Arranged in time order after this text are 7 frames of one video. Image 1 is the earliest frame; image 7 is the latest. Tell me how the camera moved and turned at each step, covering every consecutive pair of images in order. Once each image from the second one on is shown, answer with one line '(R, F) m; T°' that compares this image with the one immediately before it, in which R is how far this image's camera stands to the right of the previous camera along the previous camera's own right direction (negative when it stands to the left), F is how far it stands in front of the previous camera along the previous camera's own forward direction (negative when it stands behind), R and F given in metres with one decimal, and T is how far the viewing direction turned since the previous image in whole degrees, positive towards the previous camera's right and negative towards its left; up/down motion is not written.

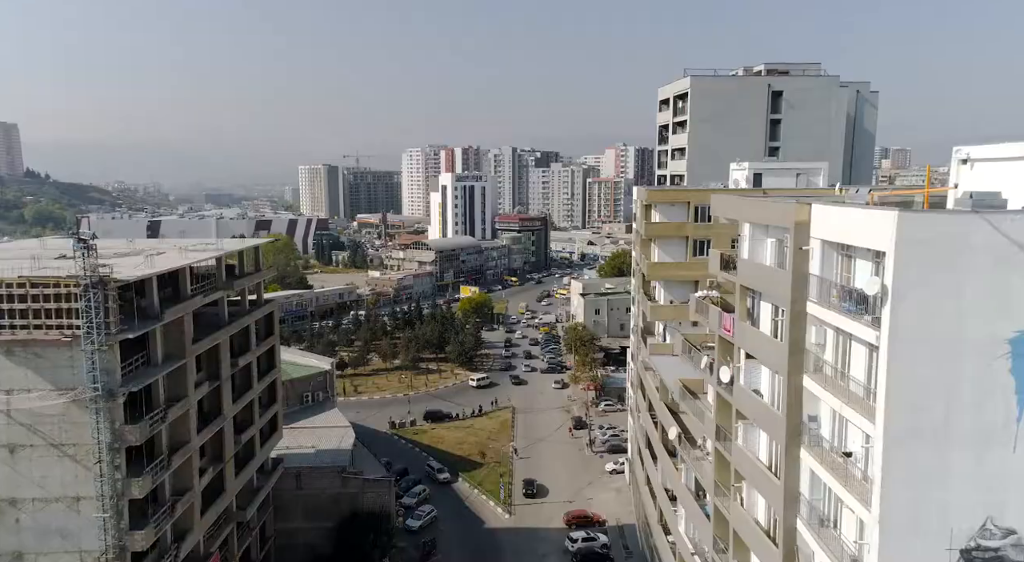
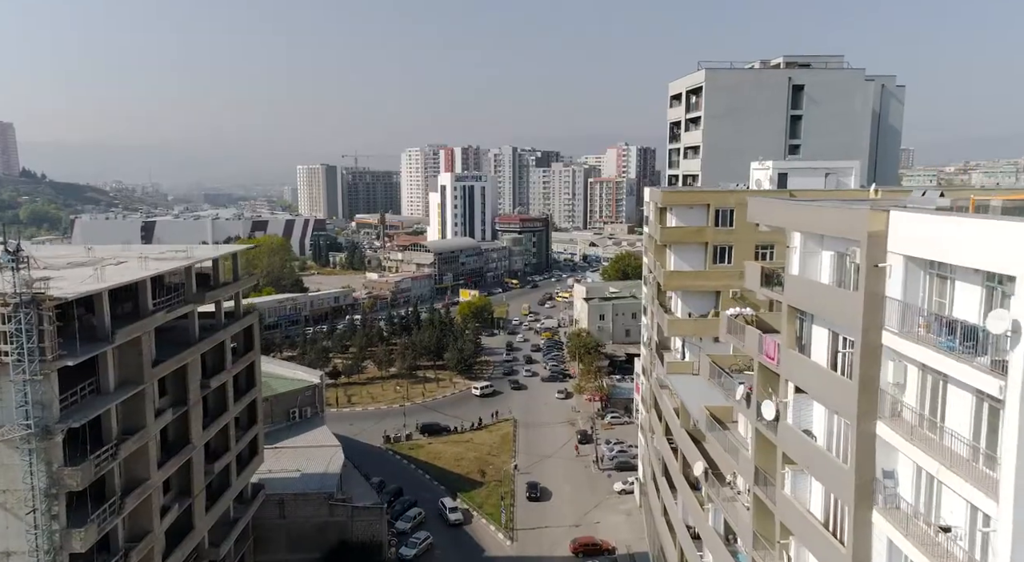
(-0.1, +1.6) m; 0°
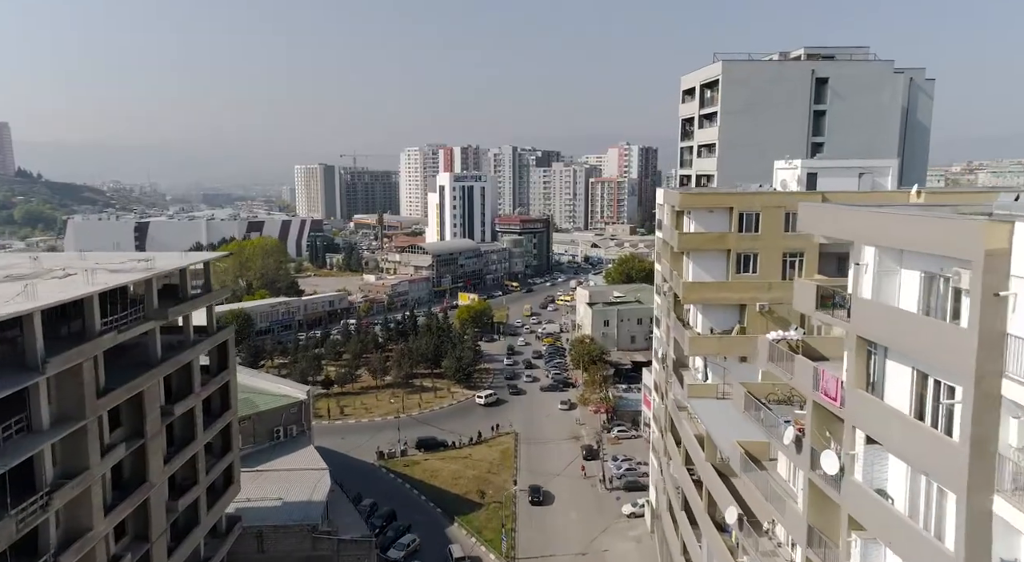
(0.0, +1.6) m; 0°
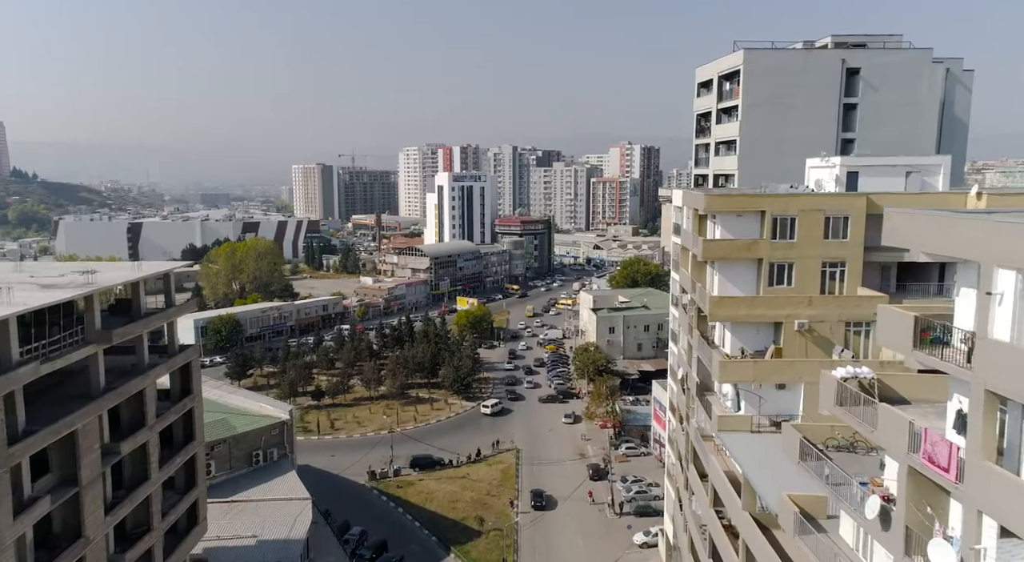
(0.0, +1.8) m; 0°
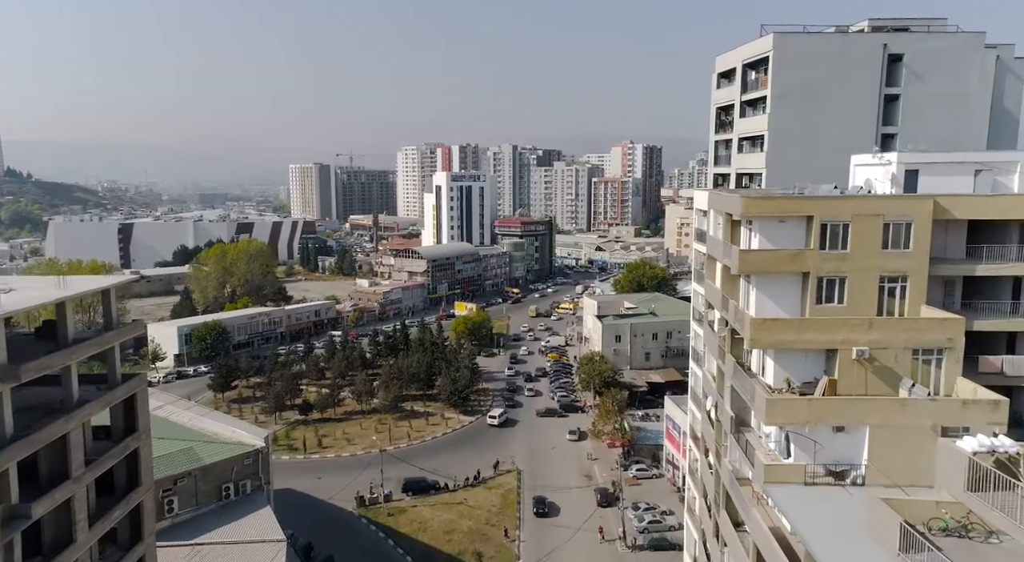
(0.0, +2.0) m; 0°
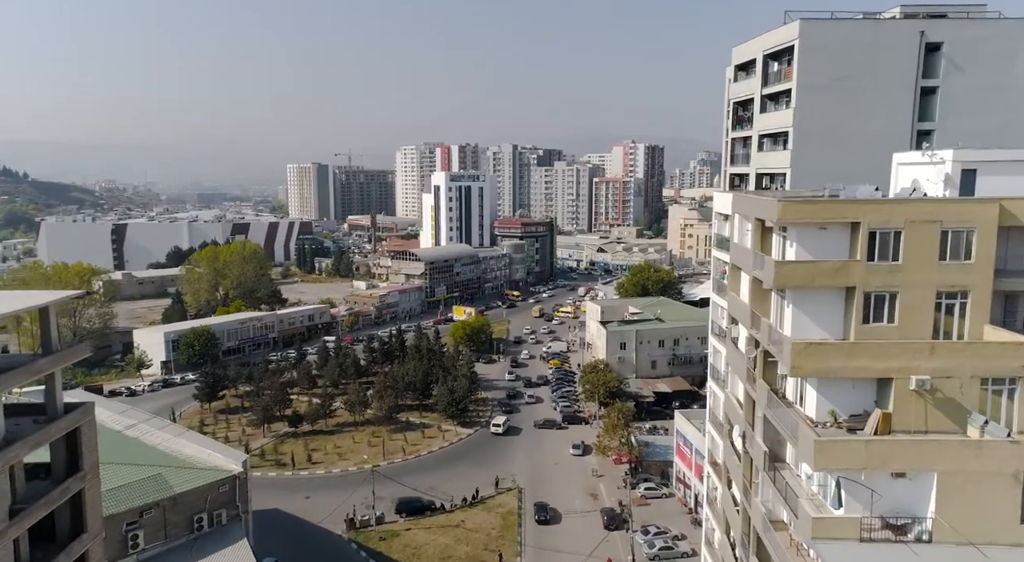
(0.0, +1.5) m; 0°
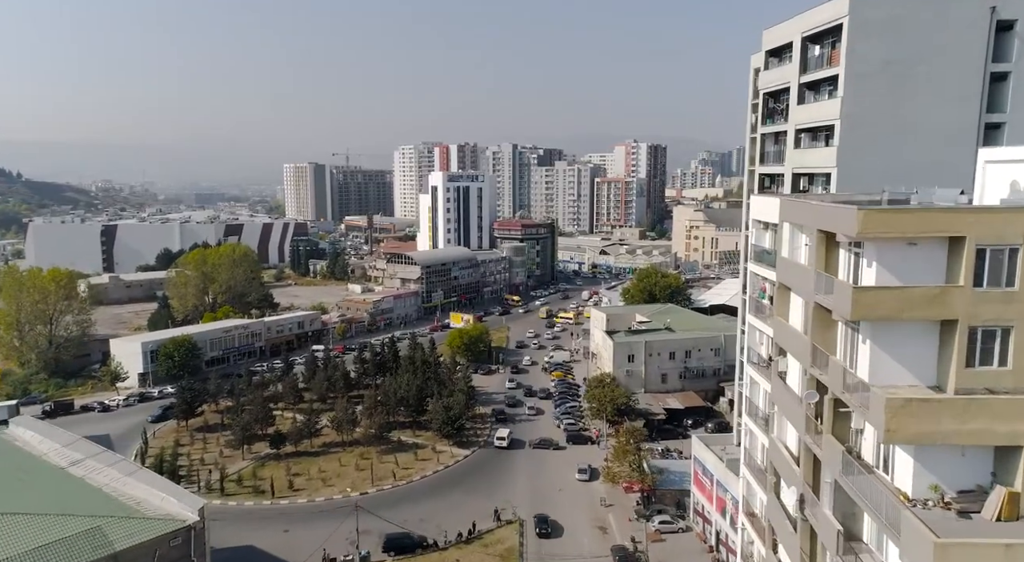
(0.0, +2.2) m; 0°
